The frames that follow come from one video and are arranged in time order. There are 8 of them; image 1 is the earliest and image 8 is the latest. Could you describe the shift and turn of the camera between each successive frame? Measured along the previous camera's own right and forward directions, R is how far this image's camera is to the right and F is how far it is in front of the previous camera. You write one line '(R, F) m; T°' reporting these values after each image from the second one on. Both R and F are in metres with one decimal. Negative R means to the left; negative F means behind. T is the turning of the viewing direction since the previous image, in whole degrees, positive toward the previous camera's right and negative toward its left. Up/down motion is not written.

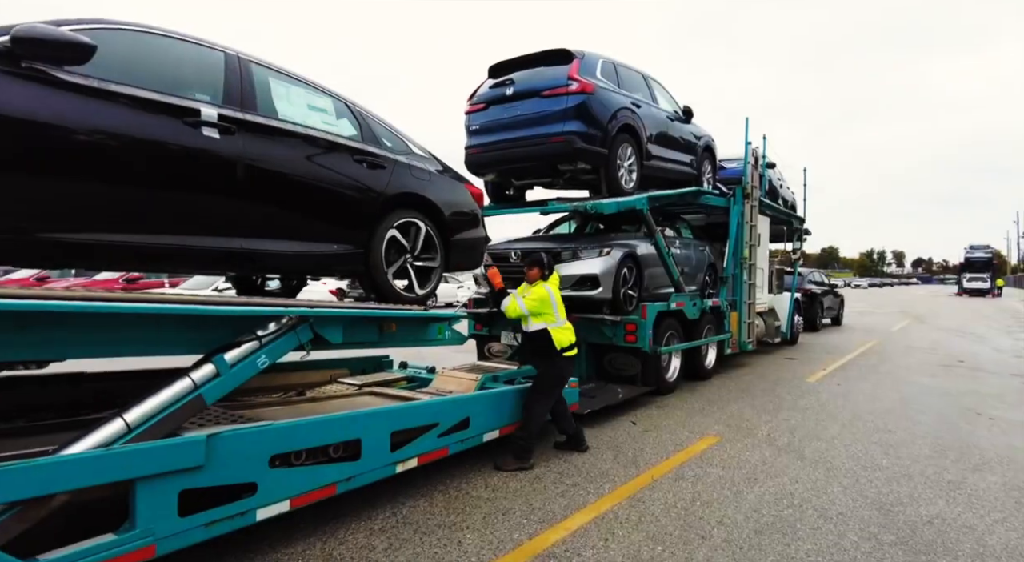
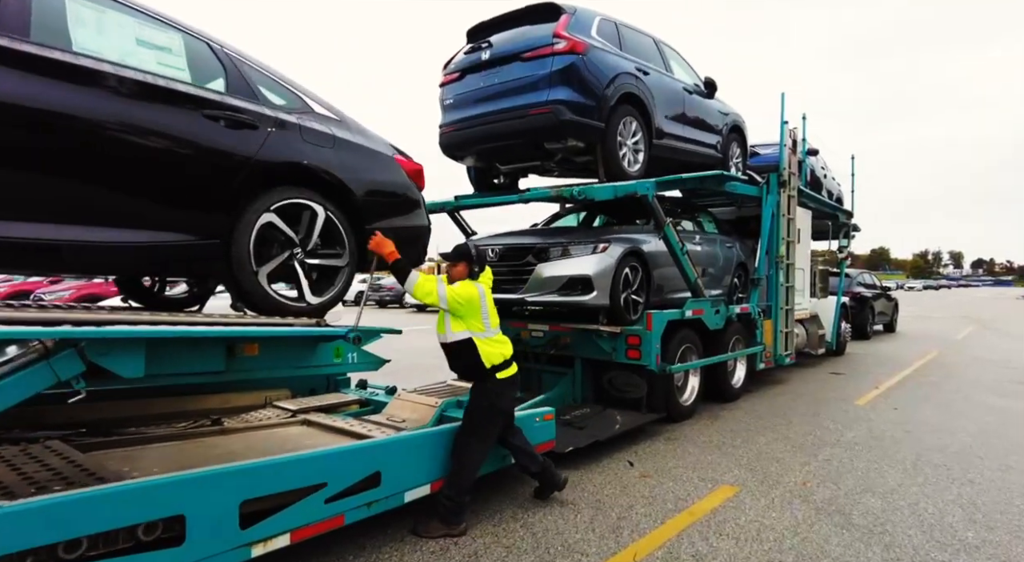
(+0.5, +1.1) m; -4°
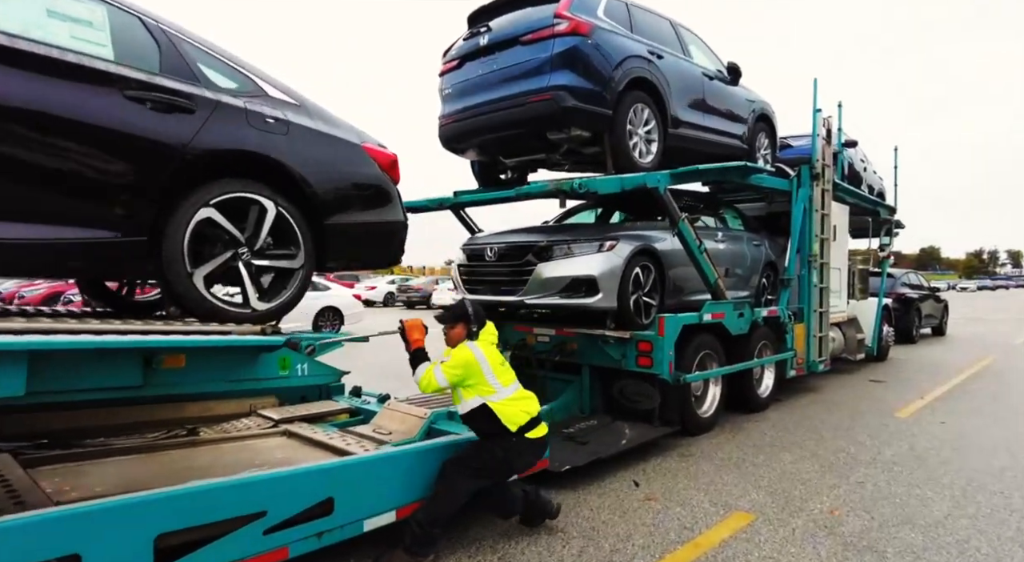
(+0.3, +0.4) m; -3°
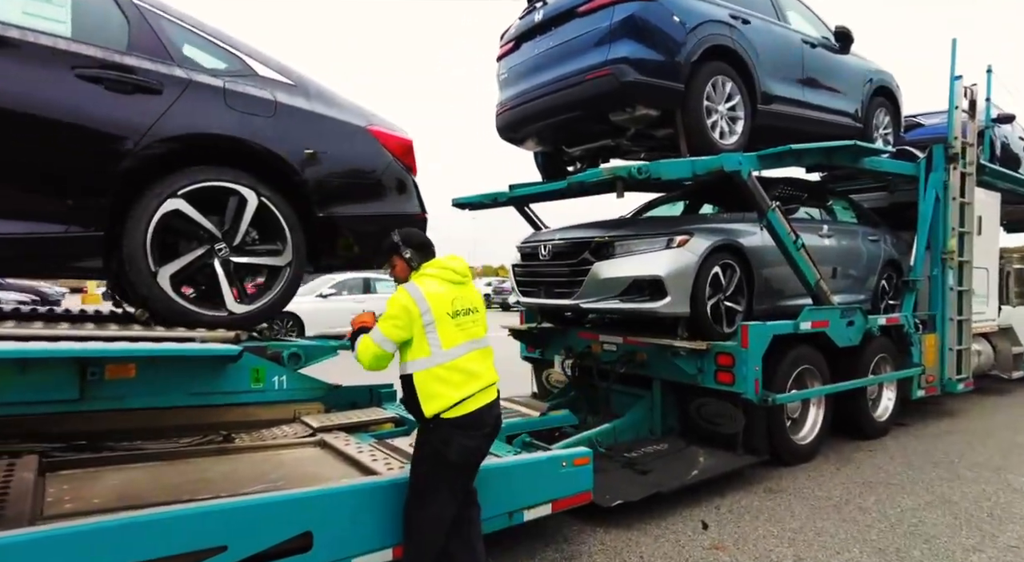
(+0.3, +0.5) m; -10°
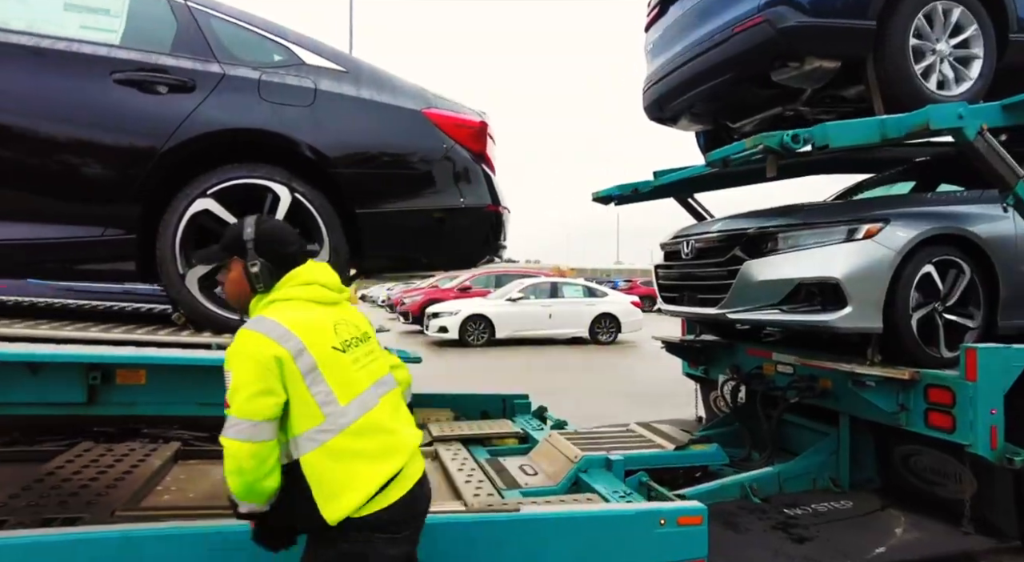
(+0.5, +0.6) m; -21°
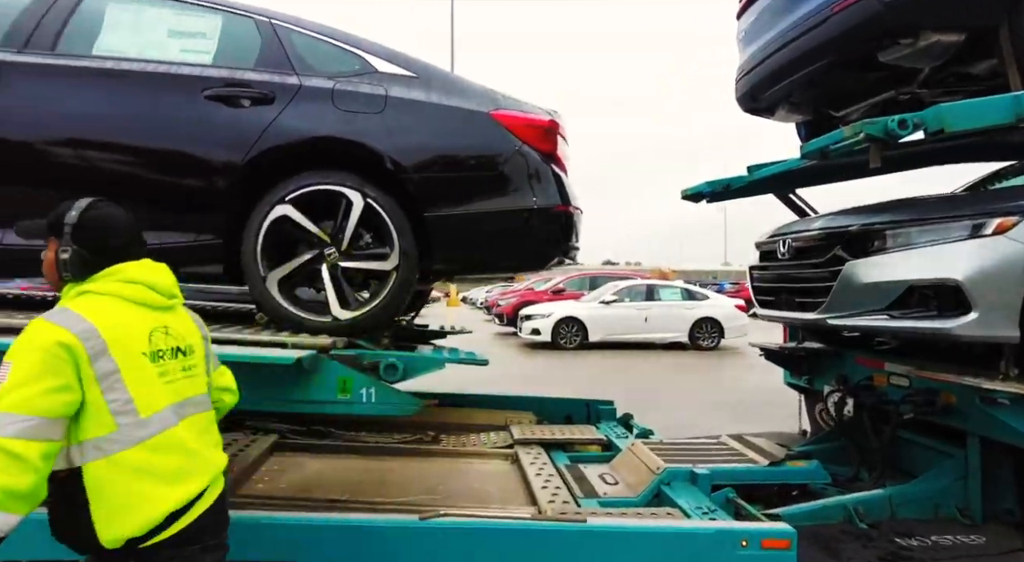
(+0.1, +0.1) m; -10°
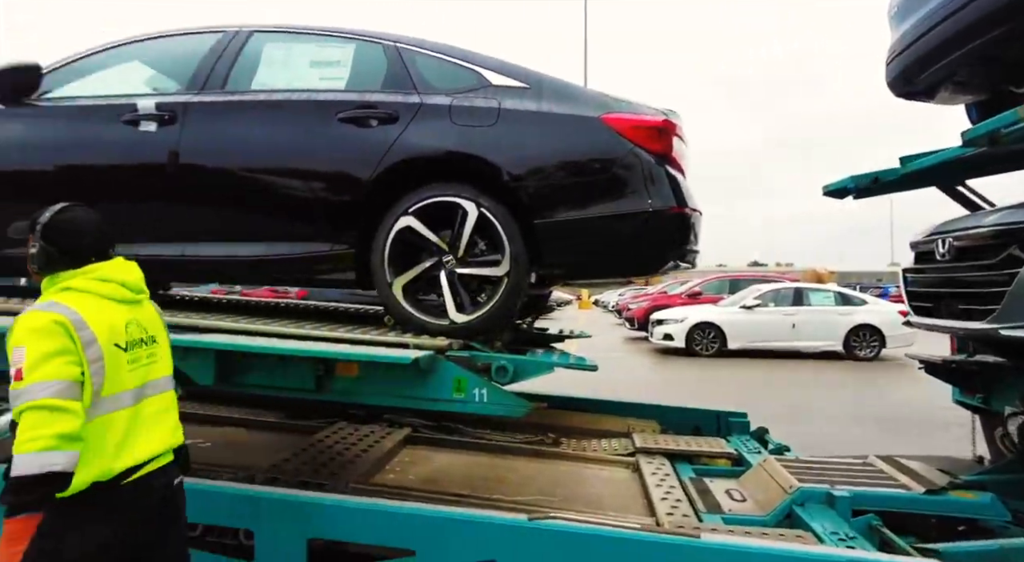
(+0.1, 0.0) m; -13°
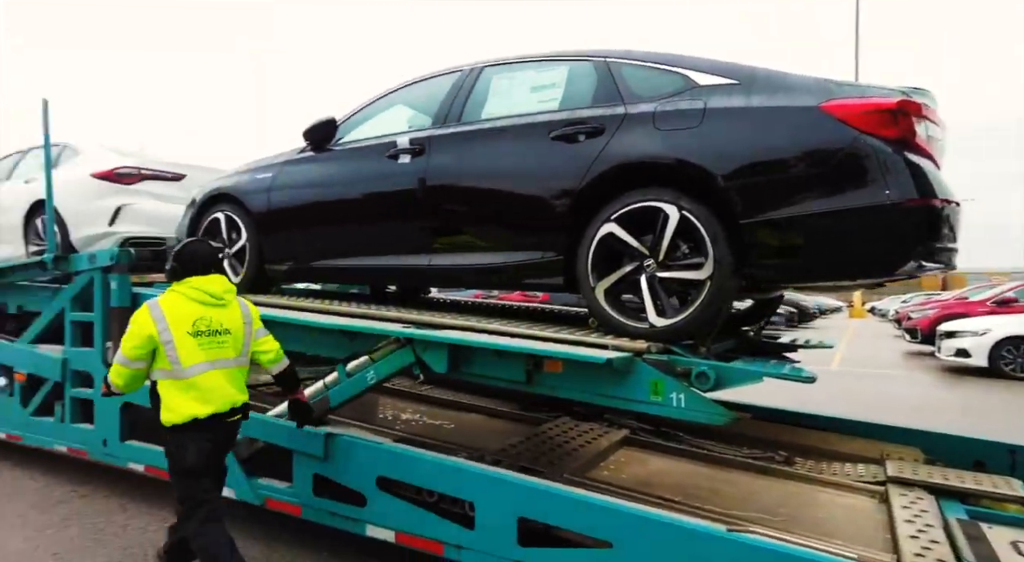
(+0.2, -0.1) m; -24°
